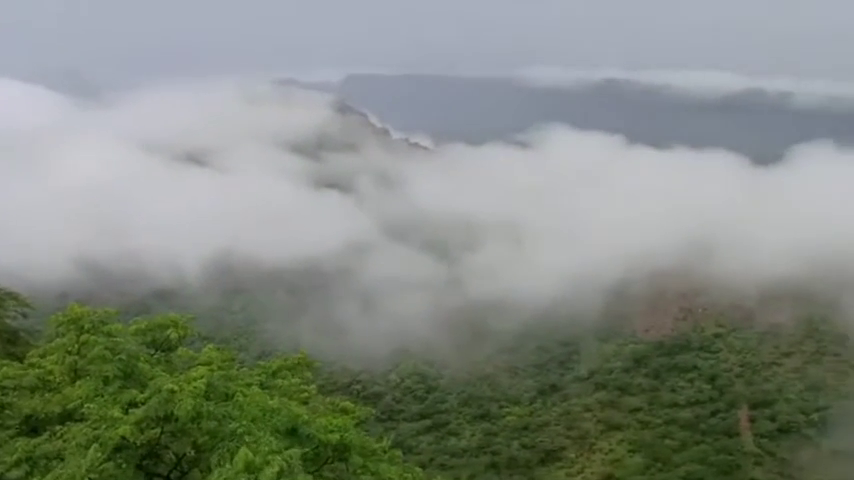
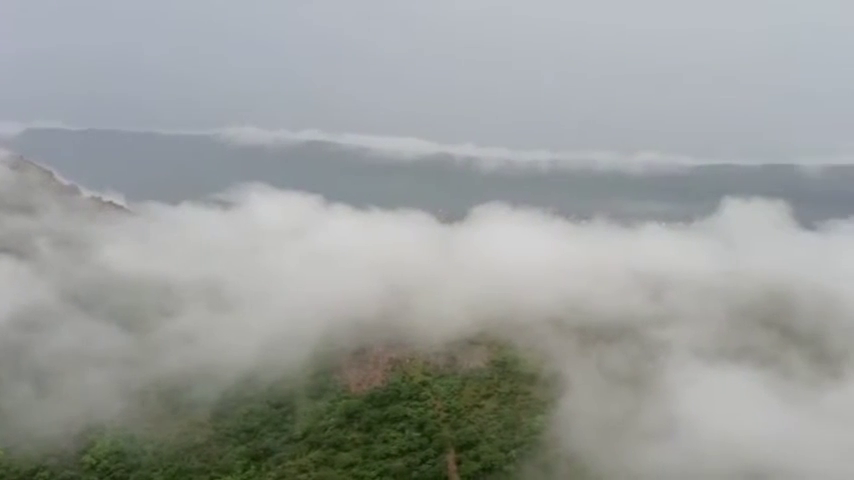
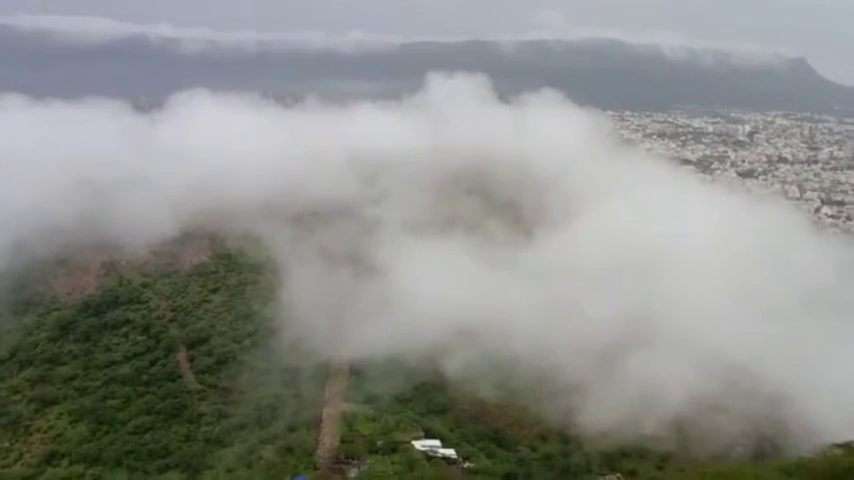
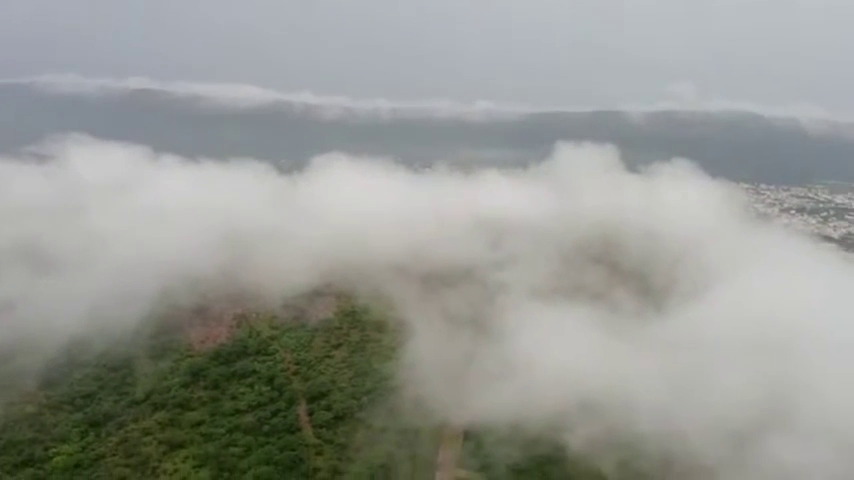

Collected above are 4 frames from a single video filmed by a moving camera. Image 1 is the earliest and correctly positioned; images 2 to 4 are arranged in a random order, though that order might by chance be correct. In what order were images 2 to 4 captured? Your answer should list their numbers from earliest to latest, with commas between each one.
2, 4, 3
